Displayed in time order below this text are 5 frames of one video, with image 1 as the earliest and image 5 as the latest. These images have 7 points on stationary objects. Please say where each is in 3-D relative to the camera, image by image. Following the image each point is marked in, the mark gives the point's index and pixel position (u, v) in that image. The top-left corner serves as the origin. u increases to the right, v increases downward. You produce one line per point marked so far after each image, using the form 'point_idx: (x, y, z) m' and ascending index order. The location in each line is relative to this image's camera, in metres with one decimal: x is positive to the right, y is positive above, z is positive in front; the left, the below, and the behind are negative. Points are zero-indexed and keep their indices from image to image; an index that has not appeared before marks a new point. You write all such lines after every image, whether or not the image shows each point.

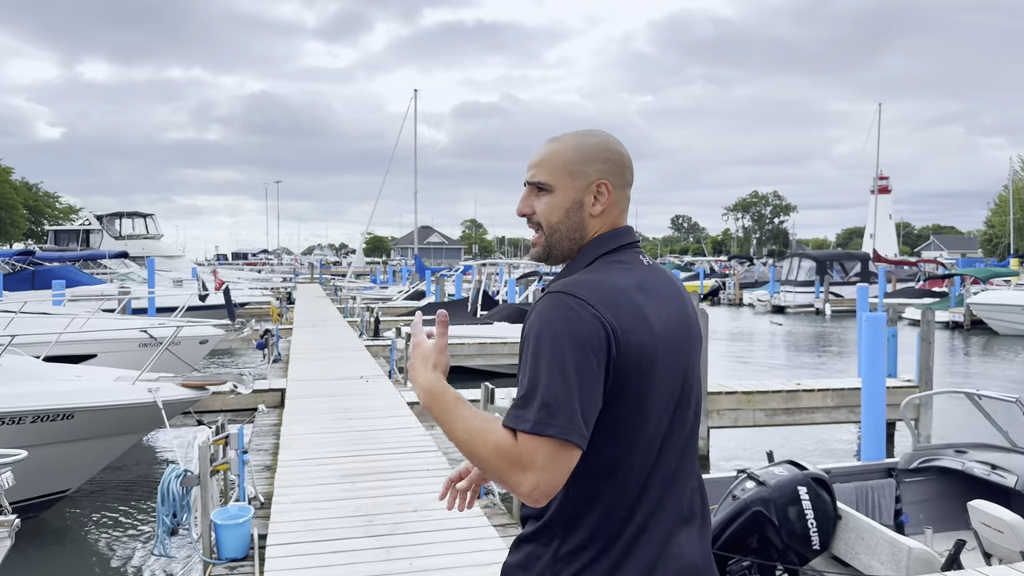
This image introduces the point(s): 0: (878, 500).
0: (+2.9, -1.7, +6.8) m
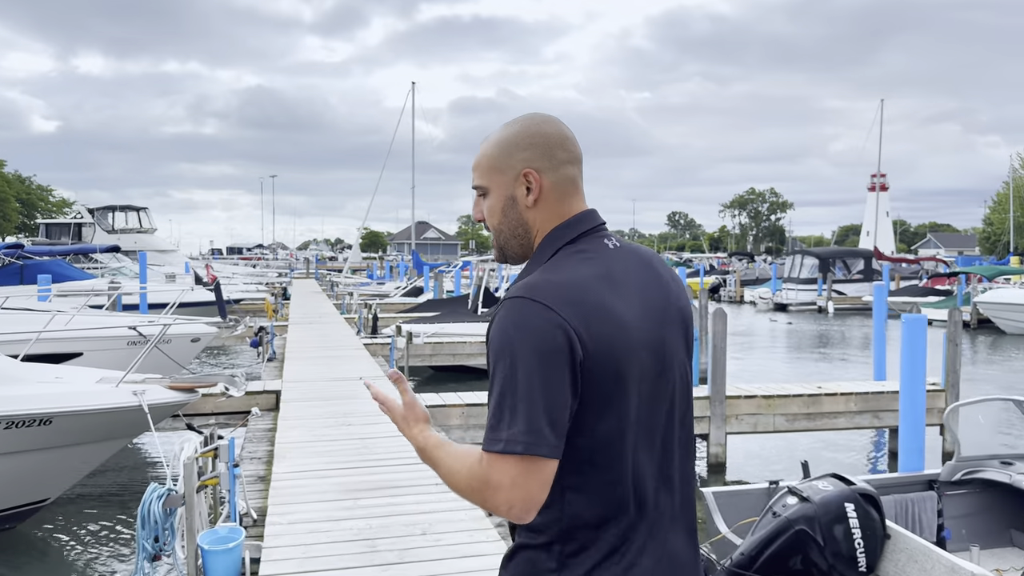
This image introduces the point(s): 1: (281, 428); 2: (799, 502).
0: (+3.0, -1.7, +6.3) m
1: (-2.0, -1.2, +7.5) m
2: (+1.7, -1.3, +5.0) m
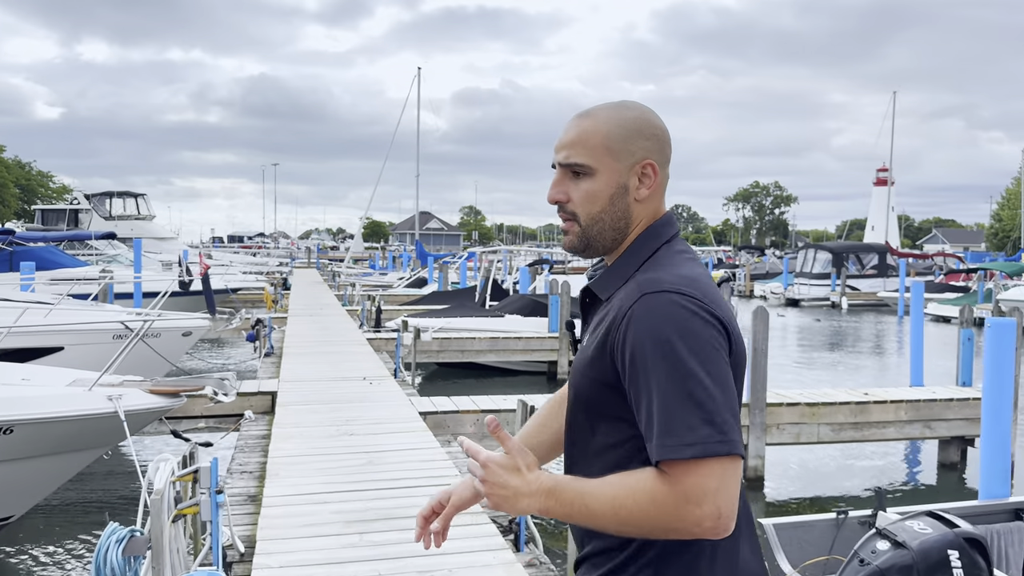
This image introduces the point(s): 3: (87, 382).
0: (+3.2, -1.7, +5.5) m
1: (-1.9, -1.2, +6.7) m
2: (+1.9, -1.3, +4.2) m
3: (-3.3, -0.7, +6.6) m
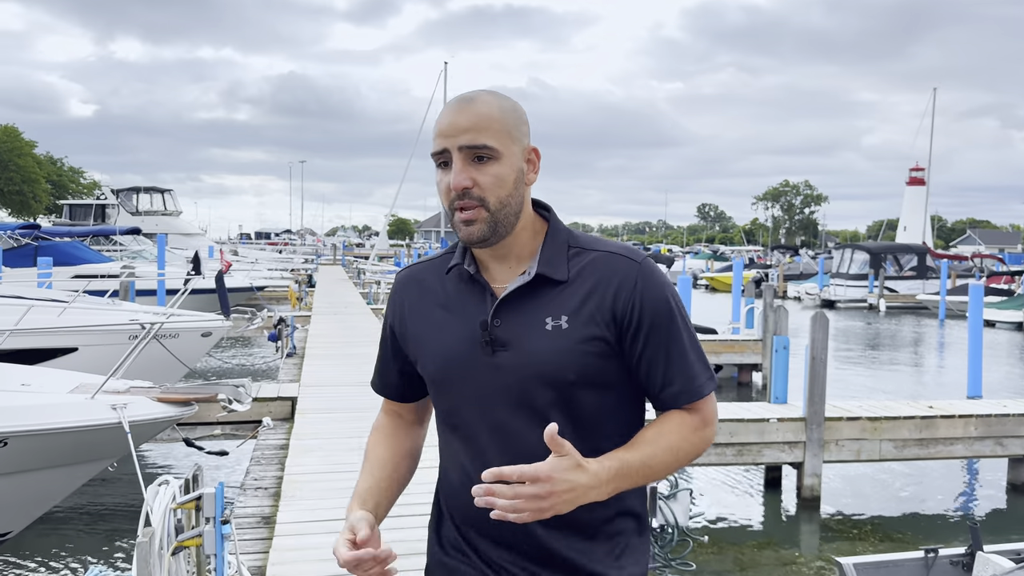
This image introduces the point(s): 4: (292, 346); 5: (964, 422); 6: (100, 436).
0: (+3.4, -1.7, +4.8) m
1: (-1.6, -1.2, +6.2) m
2: (+2.1, -1.3, +3.5) m
3: (-3.0, -0.7, +6.2) m
4: (-3.3, -0.9, +12.6) m
5: (+4.2, -1.3, +8.0) m
6: (-2.8, -1.0, +5.8) m
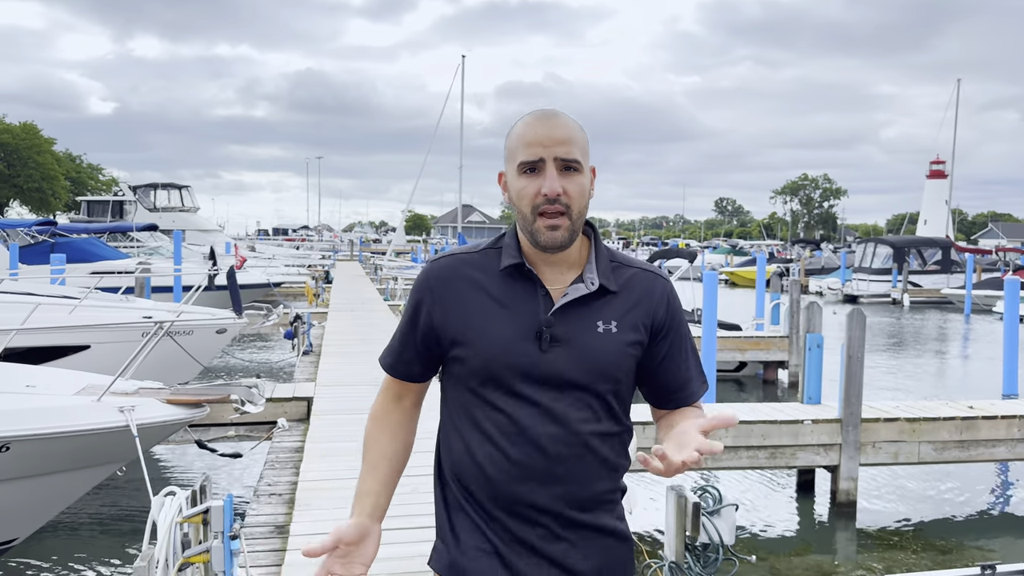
0: (+3.6, -1.7, +4.5) m
1: (-1.4, -1.2, +5.9) m
2: (+2.2, -1.3, +3.2) m
3: (-2.9, -0.7, +5.9) m
4: (-3.0, -0.8, +12.4) m
5: (+4.4, -1.2, +7.6) m
6: (-2.6, -1.0, +5.5) m
